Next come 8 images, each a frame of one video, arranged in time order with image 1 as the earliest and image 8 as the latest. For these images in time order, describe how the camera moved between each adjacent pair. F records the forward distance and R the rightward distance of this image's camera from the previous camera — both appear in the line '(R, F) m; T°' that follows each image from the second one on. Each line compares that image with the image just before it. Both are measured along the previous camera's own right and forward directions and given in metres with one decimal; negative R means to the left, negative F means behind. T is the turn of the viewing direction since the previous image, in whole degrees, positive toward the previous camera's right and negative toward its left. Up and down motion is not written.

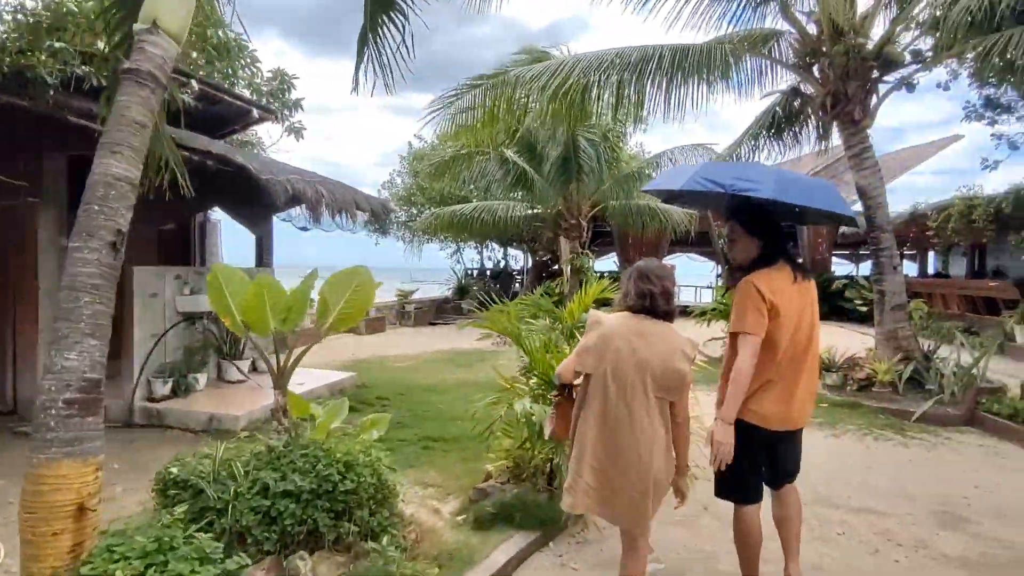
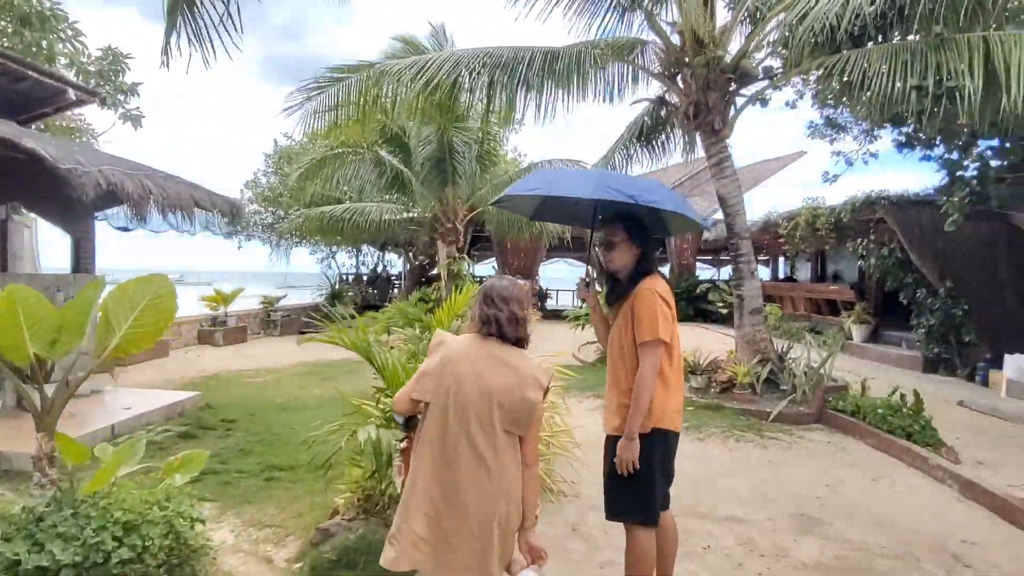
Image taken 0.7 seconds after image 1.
(+0.1, +0.3) m; +10°
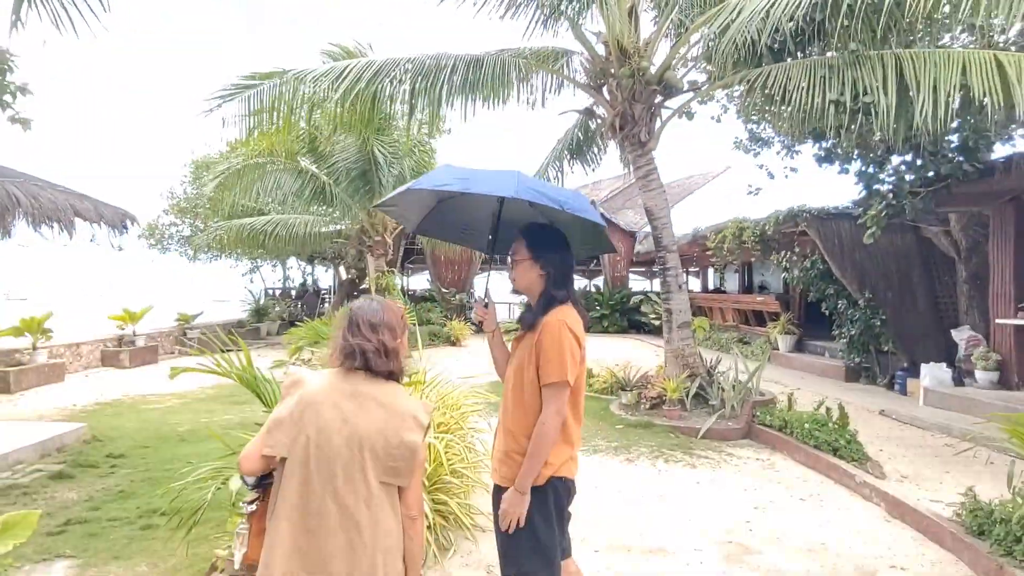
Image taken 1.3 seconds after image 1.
(+0.1, +0.3) m; +5°
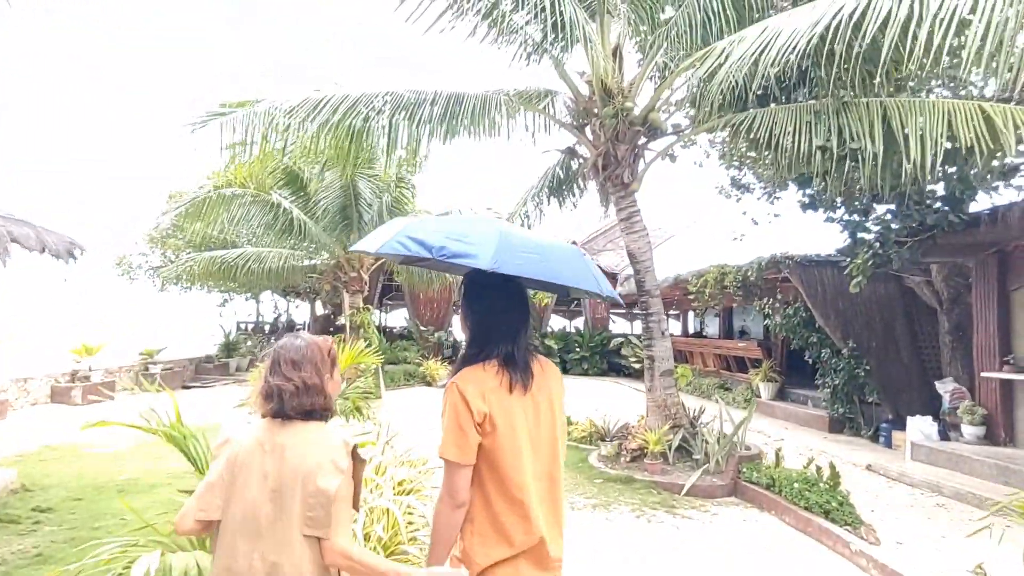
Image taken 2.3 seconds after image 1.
(0.0, +0.3) m; +2°
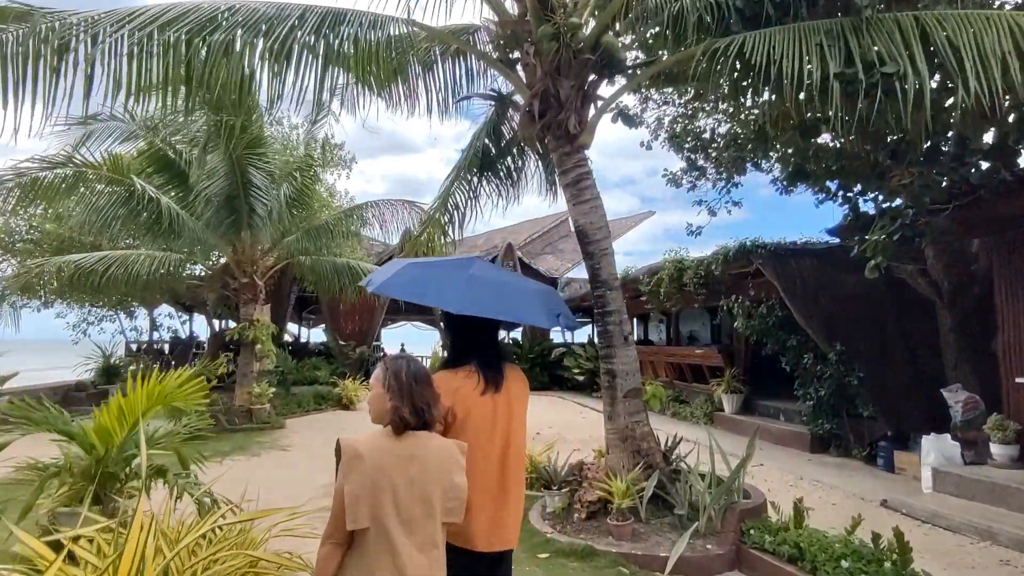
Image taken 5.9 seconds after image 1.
(+0.2, +1.9) m; +5°
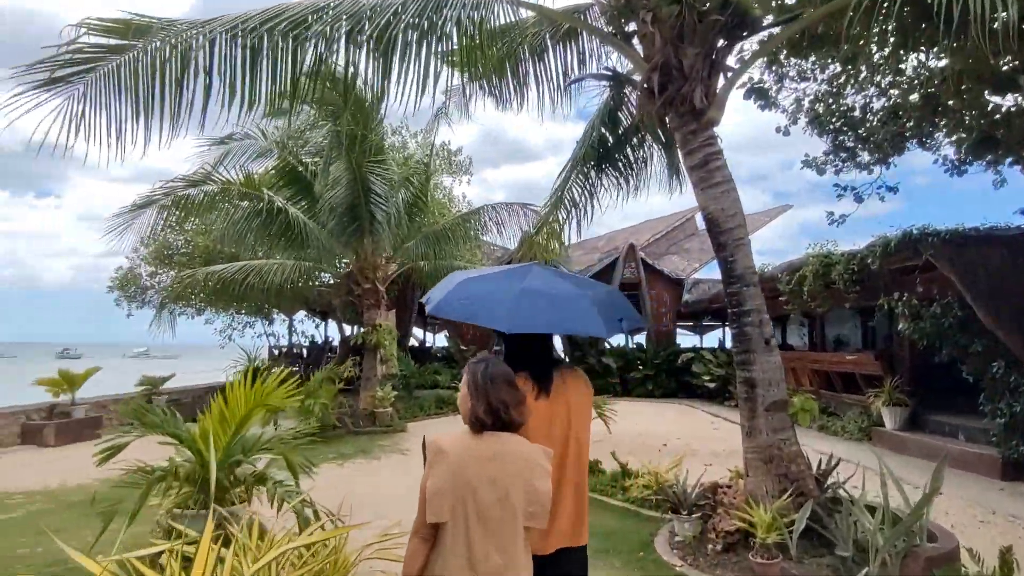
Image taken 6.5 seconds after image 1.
(0.0, +0.5) m; -11°
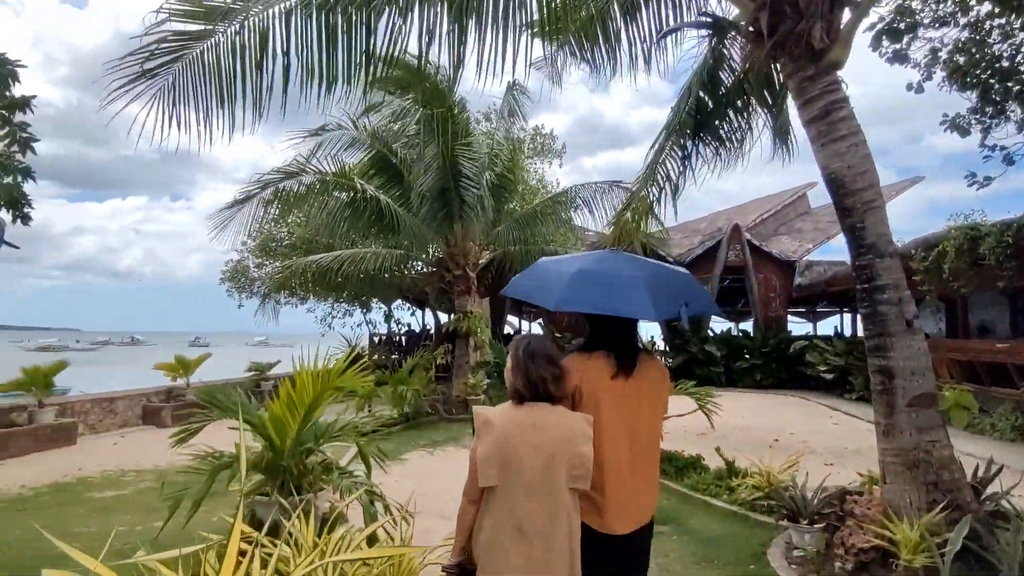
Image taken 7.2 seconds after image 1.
(+0.1, +0.4) m; -9°
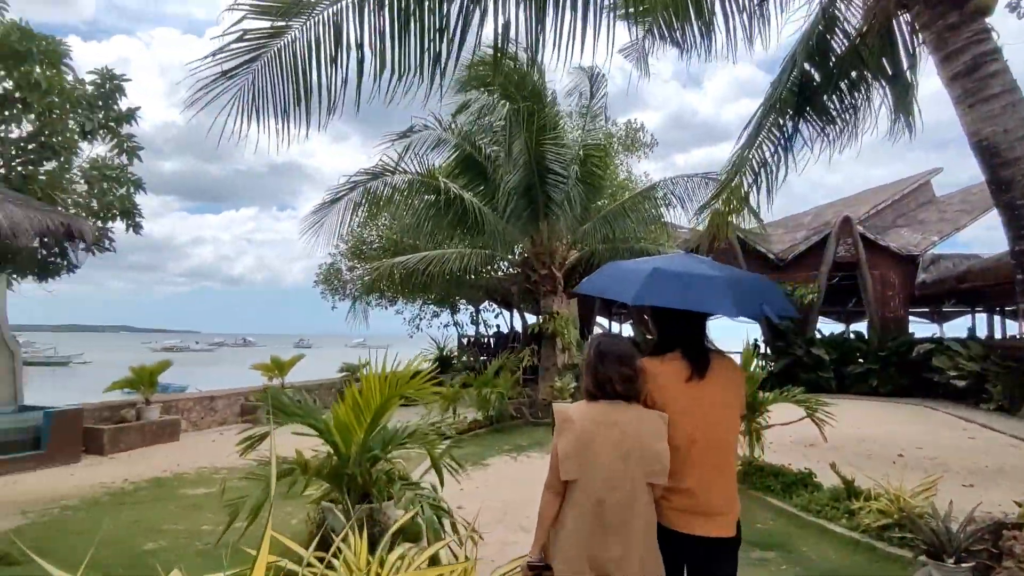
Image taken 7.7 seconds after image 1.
(0.0, +0.4) m; -8°
